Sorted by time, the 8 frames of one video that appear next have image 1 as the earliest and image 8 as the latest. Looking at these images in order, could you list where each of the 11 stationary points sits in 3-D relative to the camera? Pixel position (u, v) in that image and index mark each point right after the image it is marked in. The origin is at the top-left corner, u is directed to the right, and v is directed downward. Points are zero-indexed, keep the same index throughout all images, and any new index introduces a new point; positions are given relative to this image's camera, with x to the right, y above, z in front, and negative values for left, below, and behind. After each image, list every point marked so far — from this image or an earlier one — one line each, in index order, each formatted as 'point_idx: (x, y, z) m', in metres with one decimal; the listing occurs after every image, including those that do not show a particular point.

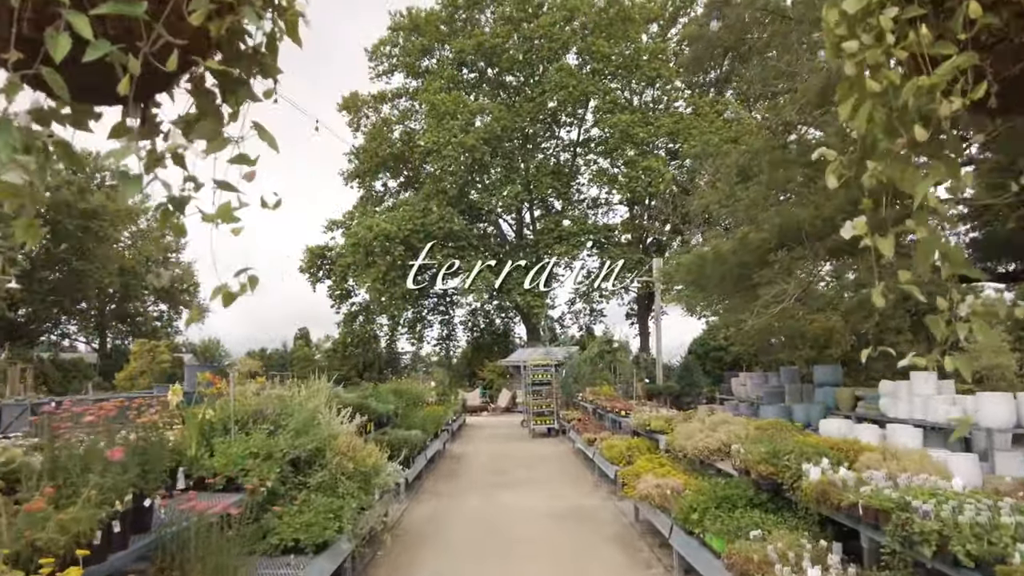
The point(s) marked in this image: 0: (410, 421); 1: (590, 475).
0: (-1.1, -1.3, +6.7) m
1: (+0.8, -1.9, +6.6) m
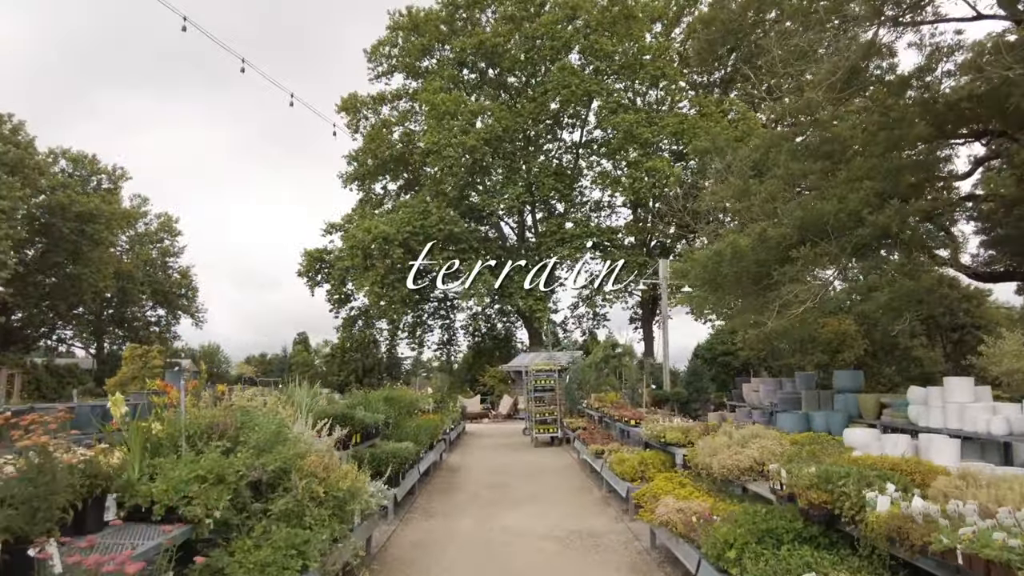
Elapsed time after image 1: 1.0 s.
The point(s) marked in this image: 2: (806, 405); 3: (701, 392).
0: (-1.0, -1.3, +6.2) m
1: (+0.8, -1.9, +6.1) m
2: (+3.8, -1.5, +8.8) m
3: (+3.9, -2.1, +13.8) m
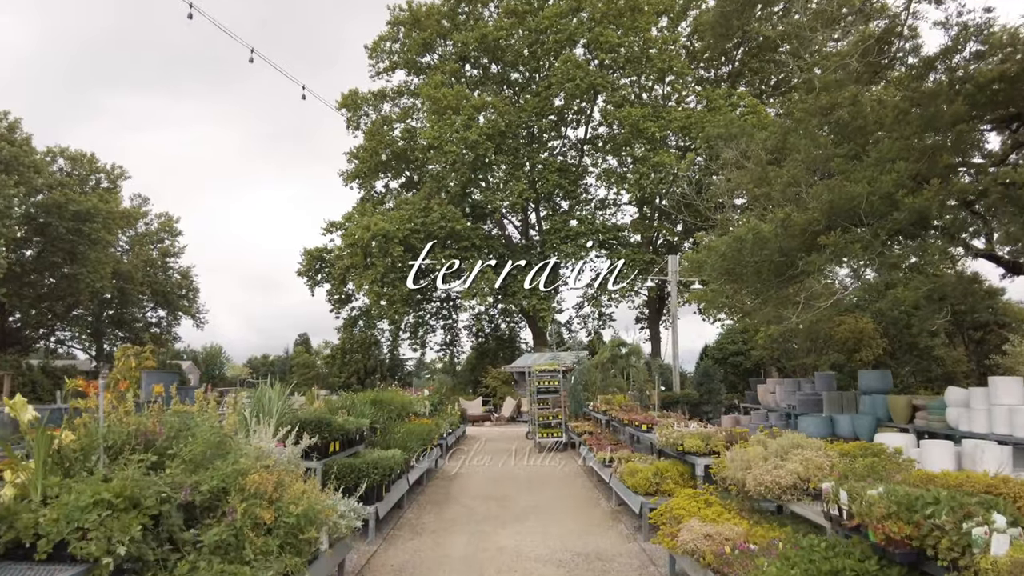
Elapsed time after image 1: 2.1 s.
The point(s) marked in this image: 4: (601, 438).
0: (-1.0, -1.3, +5.6) m
1: (+0.8, -1.8, +5.5) m
2: (+3.8, -1.4, +8.2) m
3: (+4.0, -2.1, +13.3) m
4: (+1.0, -1.6, +7.3) m
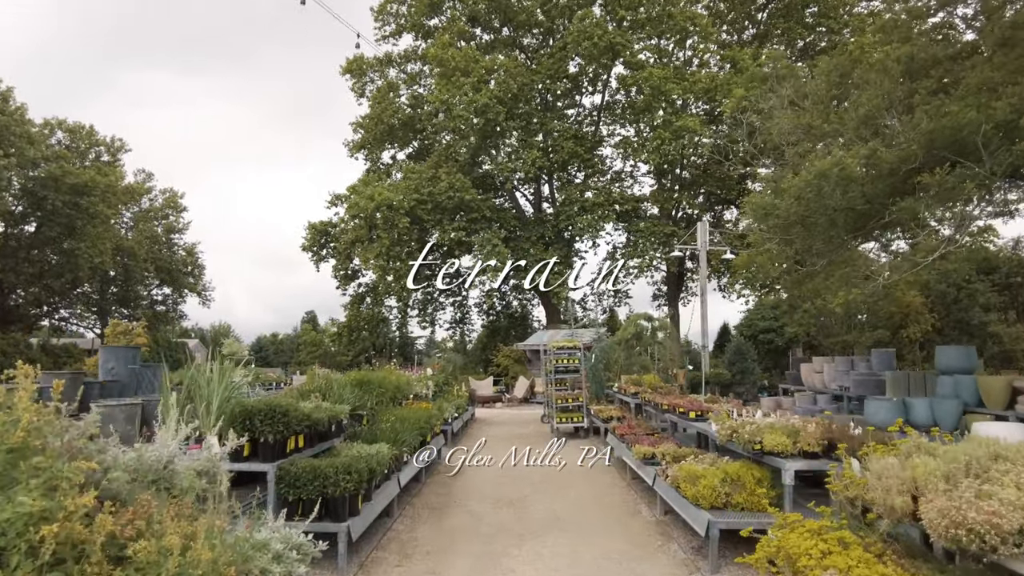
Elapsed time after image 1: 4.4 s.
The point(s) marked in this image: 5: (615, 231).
0: (-0.9, -1.0, +4.6) m
1: (+0.9, -1.5, +4.4) m
2: (+4.0, -1.1, +7.1) m
3: (+4.2, -1.5, +12.1) m
4: (+1.1, -1.3, +6.2) m
5: (+3.0, +1.7, +19.8) m
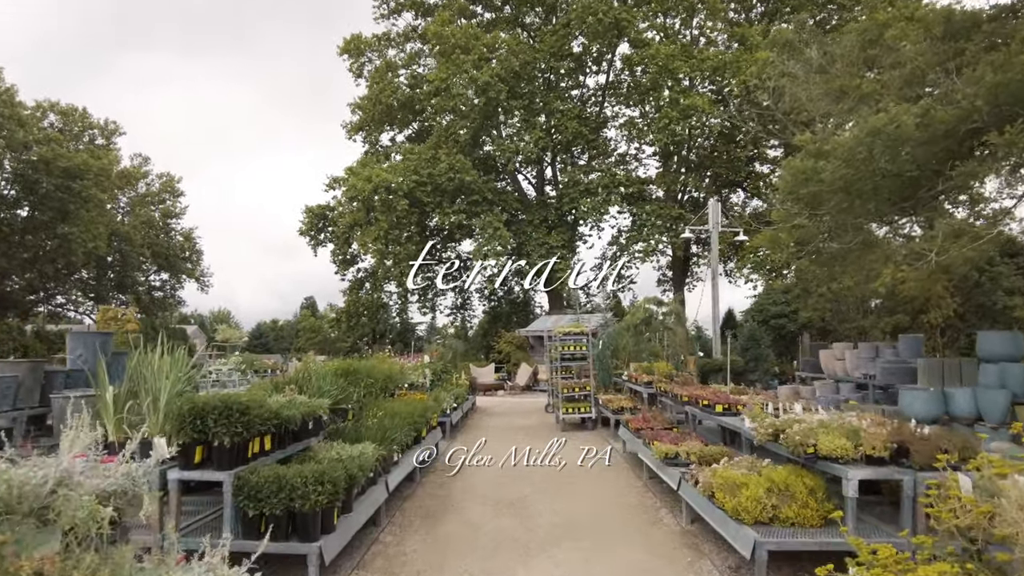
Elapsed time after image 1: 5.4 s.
0: (-0.9, -0.8, +4.1) m
1: (+0.9, -1.4, +3.9) m
2: (+4.0, -0.9, +6.6) m
3: (+4.3, -1.2, +11.6) m
4: (+1.1, -1.1, +5.7) m
5: (+3.1, +2.1, +19.2) m
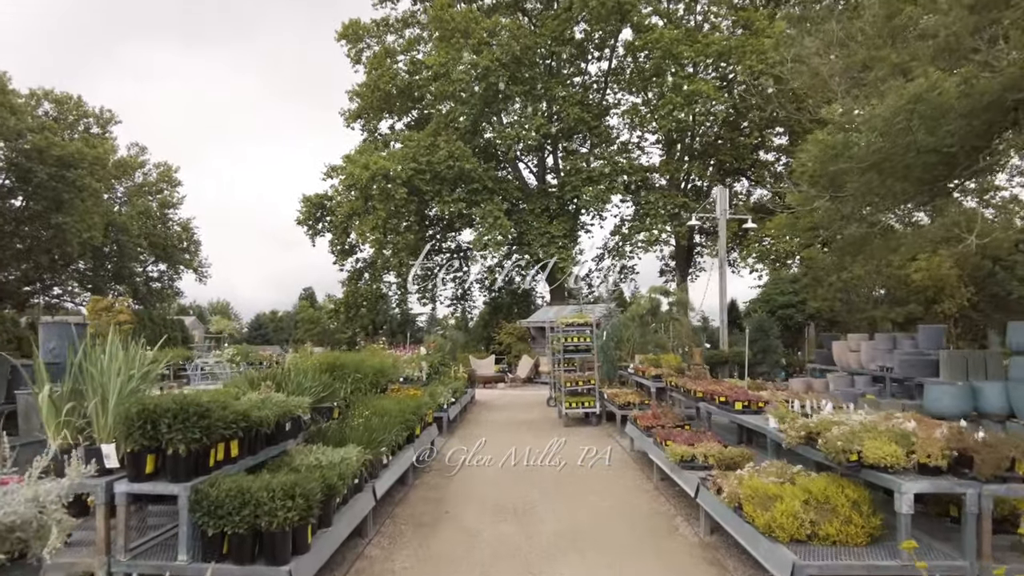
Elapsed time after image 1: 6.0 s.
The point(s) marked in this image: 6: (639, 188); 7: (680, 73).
0: (-0.9, -0.8, +3.7) m
1: (+0.9, -1.3, +3.6) m
2: (+4.0, -0.8, +6.2) m
3: (+4.3, -1.1, +11.3) m
4: (+1.2, -1.0, +5.4) m
5: (+3.1, +2.4, +18.8) m
6: (+3.6, +2.8, +19.1) m
7: (+4.5, +5.8, +18.3) m
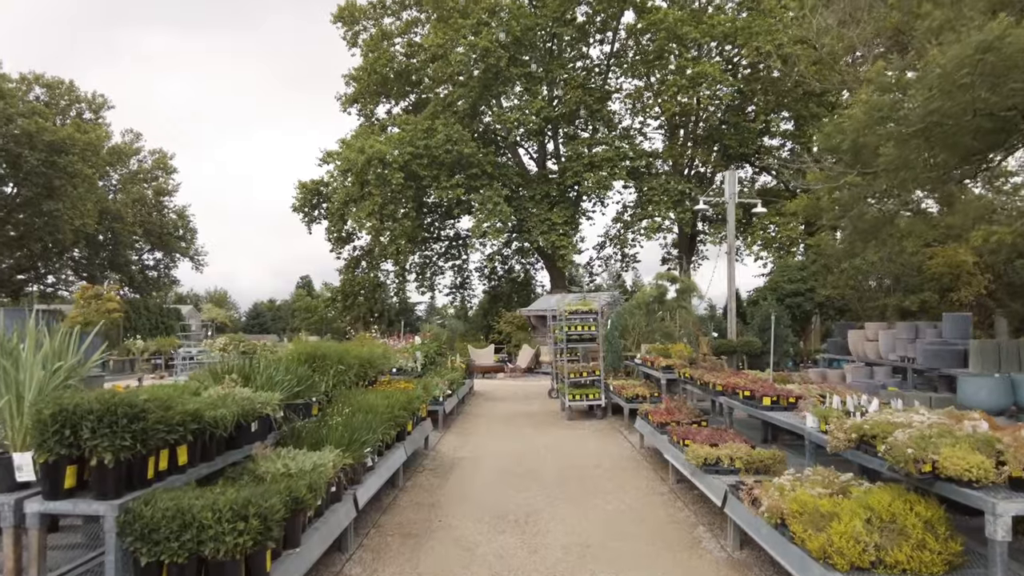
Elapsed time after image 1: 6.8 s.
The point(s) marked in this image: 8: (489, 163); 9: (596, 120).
0: (-0.9, -0.7, +3.3) m
1: (+0.9, -1.2, +3.2) m
2: (+4.0, -0.6, +5.8) m
3: (+4.3, -0.9, +10.9) m
4: (+1.2, -0.9, +5.0) m
5: (+3.1, +2.7, +18.3) m
6: (+3.6, +3.2, +18.6) m
7: (+4.5, +6.1, +17.8) m
8: (-0.6, +3.4, +18.0) m
9: (+2.4, +4.8, +19.1) m
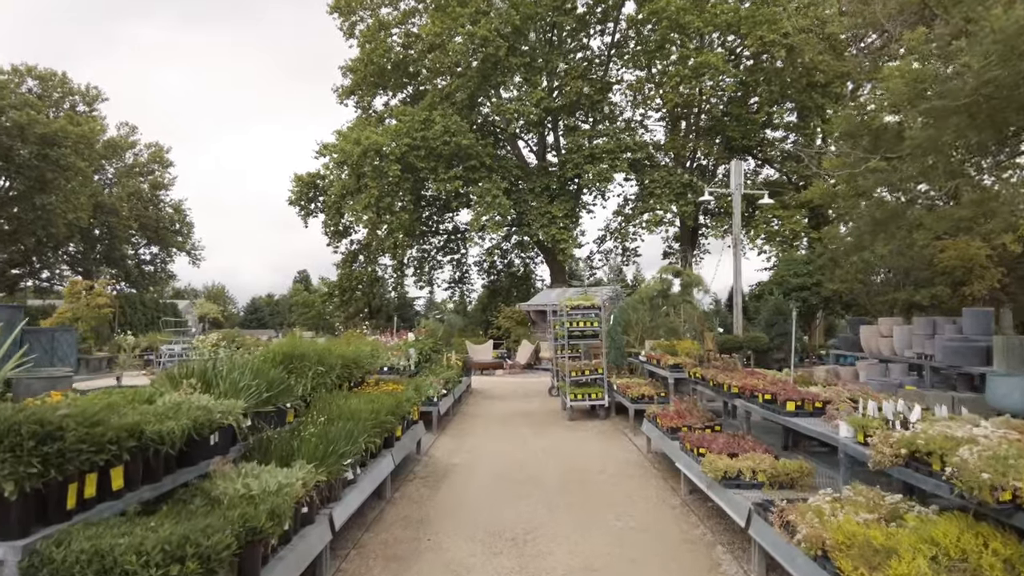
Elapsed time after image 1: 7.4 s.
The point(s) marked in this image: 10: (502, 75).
0: (-0.9, -0.6, +3.0) m
1: (+0.9, -1.2, +2.9) m
2: (+4.0, -0.6, +5.5) m
3: (+4.3, -0.8, +10.6) m
4: (+1.1, -0.8, +4.6) m
5: (+3.1, +2.9, +18.0) m
6: (+3.6, +3.3, +18.3) m
7: (+4.5, +6.3, +17.4) m
8: (-0.6, +3.5, +17.7) m
9: (+2.3, +5.0, +18.8) m
10: (-0.3, +5.8, +18.3) m
